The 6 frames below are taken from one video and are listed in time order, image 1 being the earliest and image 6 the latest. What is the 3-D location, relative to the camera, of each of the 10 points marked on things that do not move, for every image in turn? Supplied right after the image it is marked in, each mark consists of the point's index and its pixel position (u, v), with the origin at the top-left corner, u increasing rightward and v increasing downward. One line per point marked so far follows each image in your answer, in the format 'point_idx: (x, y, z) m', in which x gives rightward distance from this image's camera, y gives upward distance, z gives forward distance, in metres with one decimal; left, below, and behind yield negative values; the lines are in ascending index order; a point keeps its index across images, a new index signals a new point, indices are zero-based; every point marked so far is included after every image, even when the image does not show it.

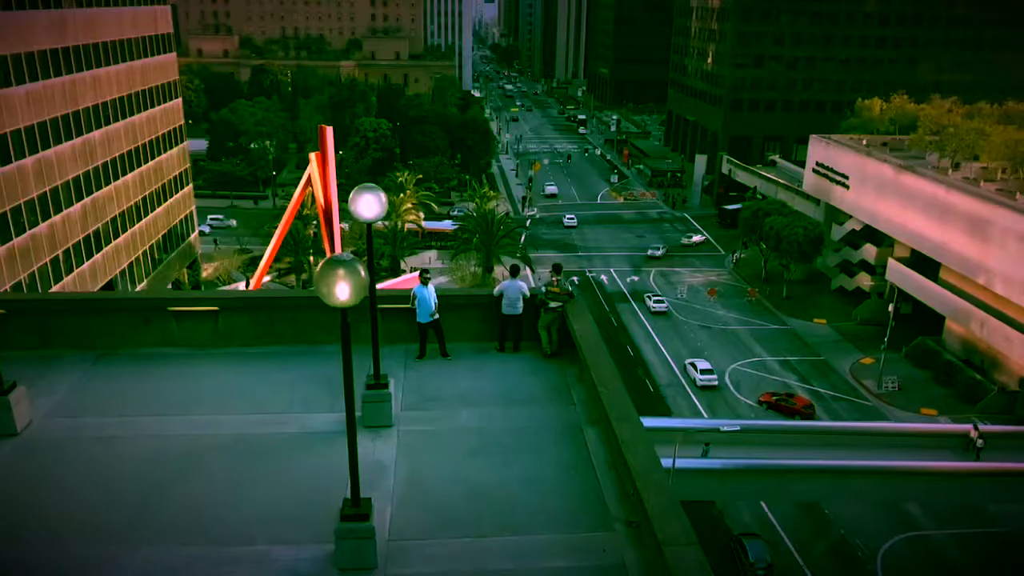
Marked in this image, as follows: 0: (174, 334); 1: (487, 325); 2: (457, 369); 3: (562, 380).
0: (-4.6, -0.7, +10.1) m
1: (-0.3, -0.5, +10.2) m
2: (-0.7, -1.0, +9.5) m
3: (+0.6, -1.2, +9.3) m
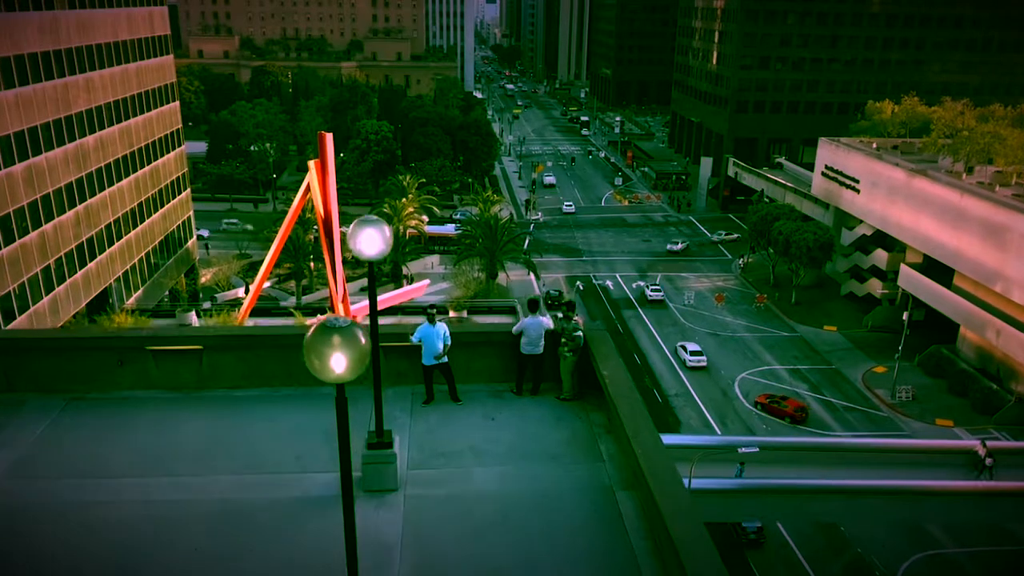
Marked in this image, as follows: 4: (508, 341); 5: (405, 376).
0: (-4.3, -1.1, +9.0) m
1: (-0.1, -1.0, +9.2) m
2: (-0.5, -1.5, +8.5) m
3: (+0.8, -1.6, +8.3) m
4: (-0.1, -0.7, +9.1) m
5: (-1.3, -1.1, +9.1) m
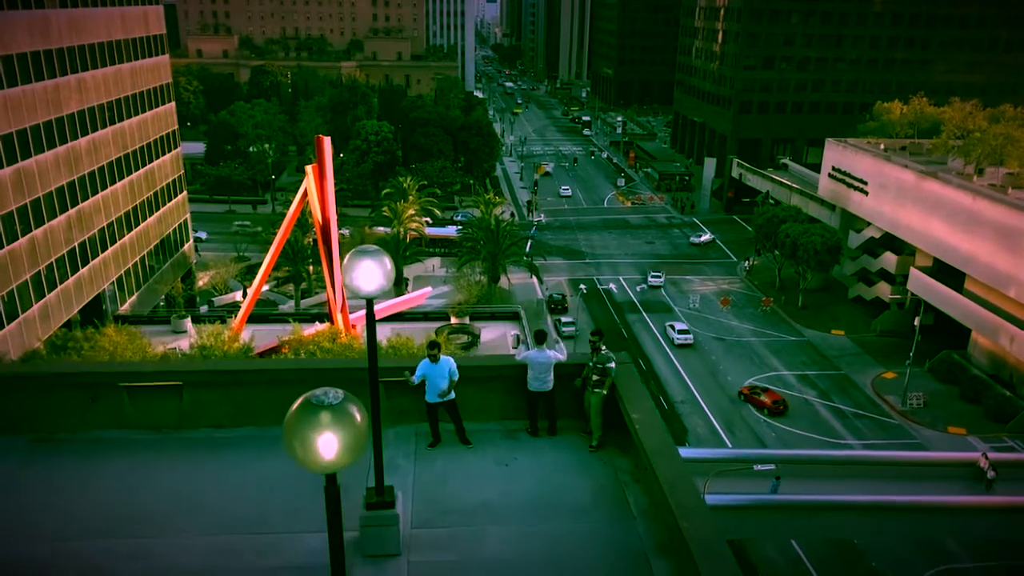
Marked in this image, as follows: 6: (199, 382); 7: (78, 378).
0: (-4.2, -1.4, +8.2) m
1: (0.0, -1.3, +8.3) m
2: (-0.3, -1.8, +7.6) m
3: (+1.0, -1.9, +7.4) m
4: (+0.1, -1.0, +8.2) m
5: (-1.1, -1.4, +8.2) m
6: (-3.4, -1.0, +8.1) m
7: (-4.6, -1.0, +8.0) m
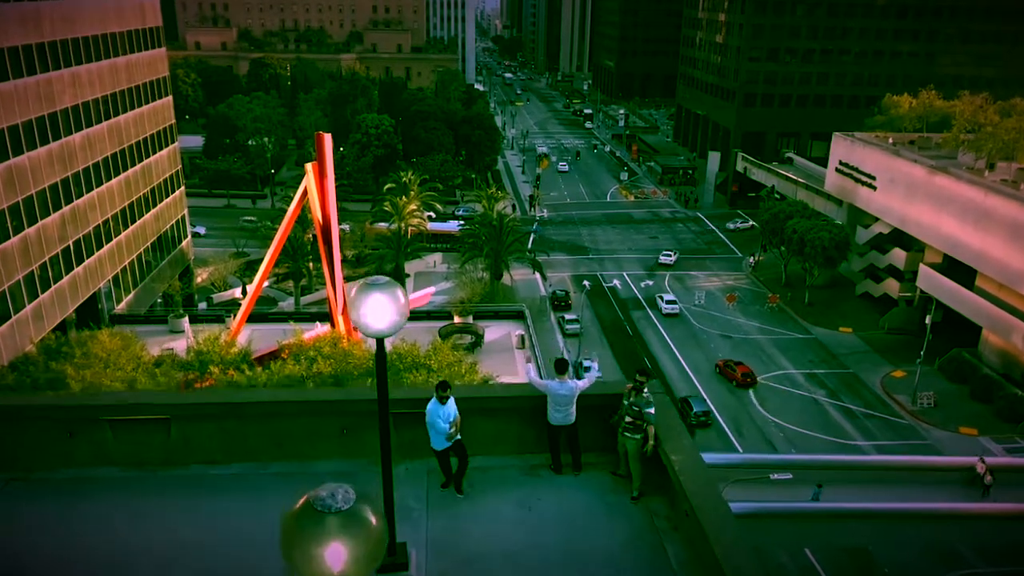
0: (-4.0, -1.6, +7.4) m
1: (+0.2, -1.5, +7.6) m
2: (-0.1, -2.0, +6.9) m
3: (+1.2, -2.1, +6.6) m
4: (+0.3, -1.2, +7.5) m
5: (-0.9, -1.6, +7.5) m
6: (-3.2, -1.2, +7.4) m
7: (-4.4, -1.2, +7.3) m
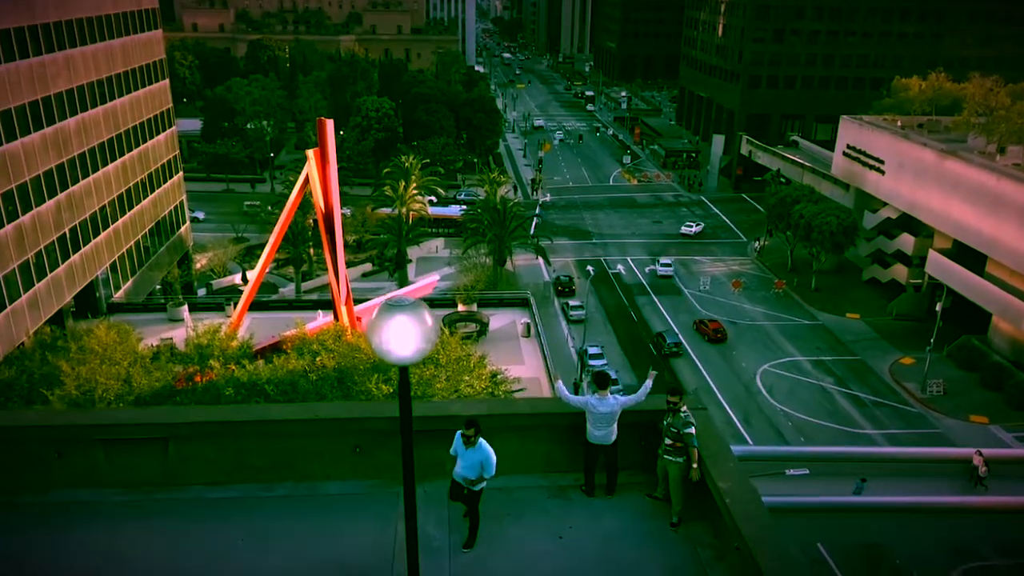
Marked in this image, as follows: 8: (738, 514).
0: (-3.7, -1.6, +6.8) m
1: (+0.5, -1.5, +7.0) m
2: (+0.1, -2.0, +6.3) m
3: (+1.5, -2.2, +6.1) m
4: (+0.5, -1.2, +6.9) m
5: (-0.7, -1.6, +6.9) m
6: (-2.9, -1.3, +6.8) m
7: (-4.2, -1.2, +6.7) m
8: (+1.8, -1.7, +5.9) m
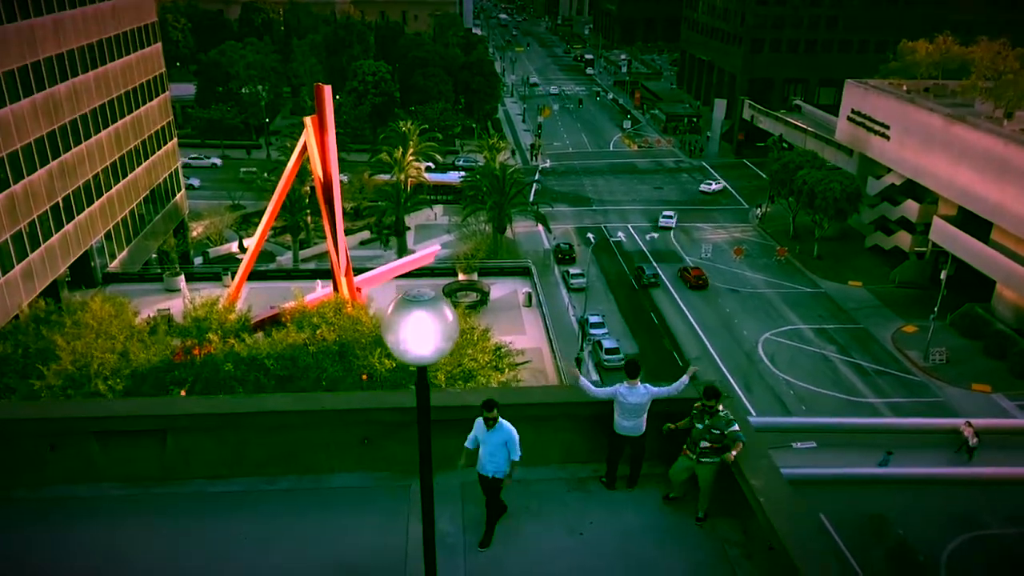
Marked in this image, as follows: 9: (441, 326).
0: (-3.6, -1.5, +6.5) m
1: (+0.6, -1.3, +6.6) m
2: (+0.3, -1.9, +6.0) m
3: (+1.6, -2.1, +5.7) m
4: (+0.7, -1.1, +6.5) m
5: (-0.5, -1.5, +6.5) m
6: (-2.8, -1.1, +6.4) m
7: (-4.0, -1.1, +6.3) m
8: (+1.9, -1.6, +5.6) m
9: (-0.4, -0.1, +3.9) m
